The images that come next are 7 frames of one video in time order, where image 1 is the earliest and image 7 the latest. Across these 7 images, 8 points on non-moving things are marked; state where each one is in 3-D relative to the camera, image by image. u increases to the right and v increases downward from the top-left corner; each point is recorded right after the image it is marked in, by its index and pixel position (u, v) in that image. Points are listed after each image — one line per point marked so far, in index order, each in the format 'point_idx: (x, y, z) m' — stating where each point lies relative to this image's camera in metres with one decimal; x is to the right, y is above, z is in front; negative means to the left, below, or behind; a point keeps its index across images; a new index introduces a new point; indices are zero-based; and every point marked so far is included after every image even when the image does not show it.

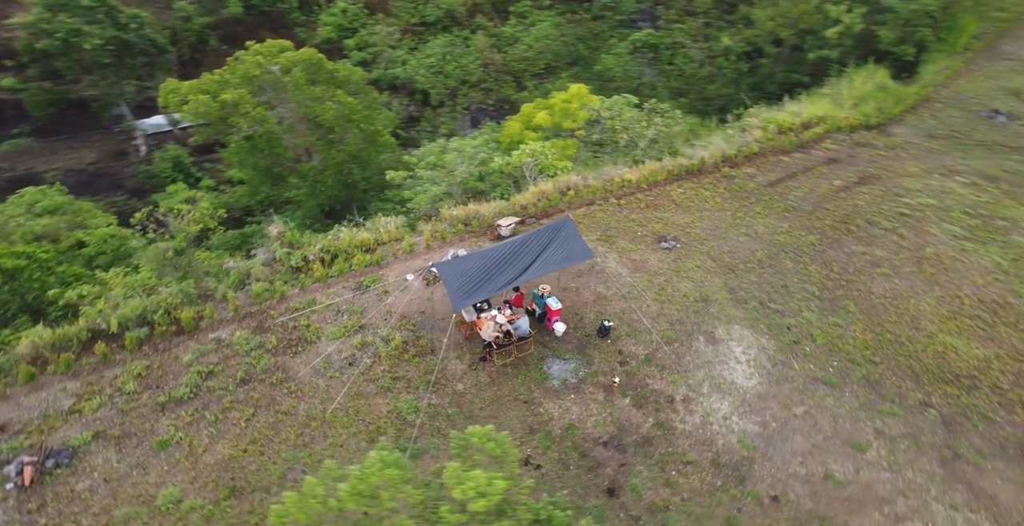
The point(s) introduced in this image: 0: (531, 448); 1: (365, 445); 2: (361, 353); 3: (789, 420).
0: (+0.3, -3.1, +8.1) m
1: (-2.2, -2.8, +7.6) m
2: (-2.8, -1.6, +8.8) m
3: (+6.2, -3.3, +10.3) m
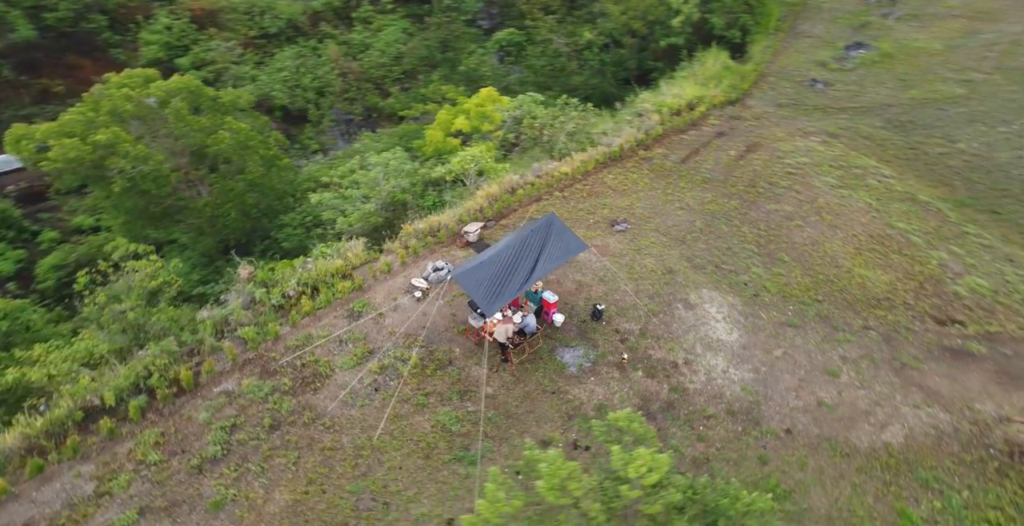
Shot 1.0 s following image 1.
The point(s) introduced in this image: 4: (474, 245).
0: (+1.1, -2.9, +8.2) m
1: (-1.3, -3.0, +7.4) m
2: (-2.3, -2.0, +8.4) m
3: (+6.4, -2.3, +11.5) m
4: (-1.4, +0.5, +12.0) m
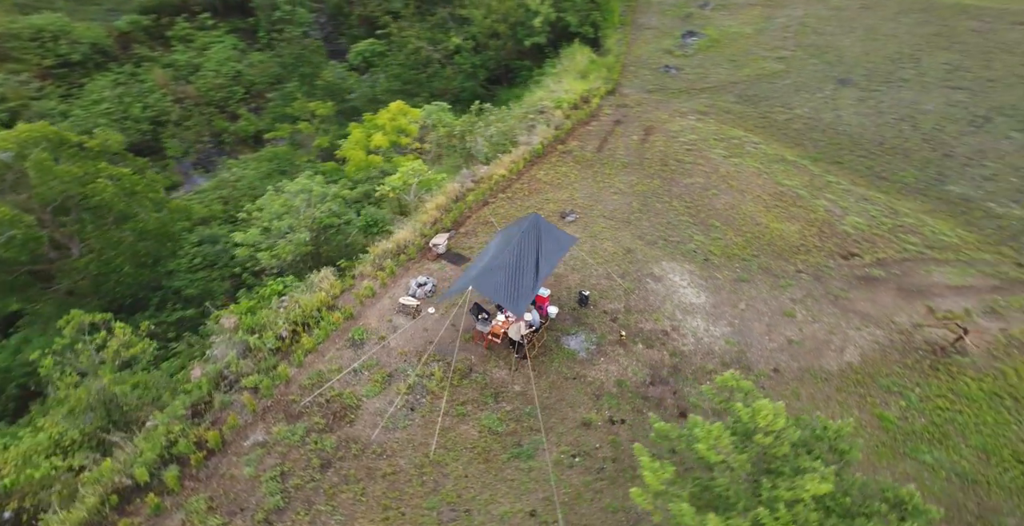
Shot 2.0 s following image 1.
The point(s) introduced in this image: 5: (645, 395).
0: (+1.8, -2.7, +8.7) m
1: (-0.4, -3.1, +7.4) m
2: (-1.7, -2.3, +8.2) m
3: (+6.2, -1.3, +12.9) m
4: (-1.9, +0.2, +11.9) m
5: (+2.6, -2.5, +9.4) m
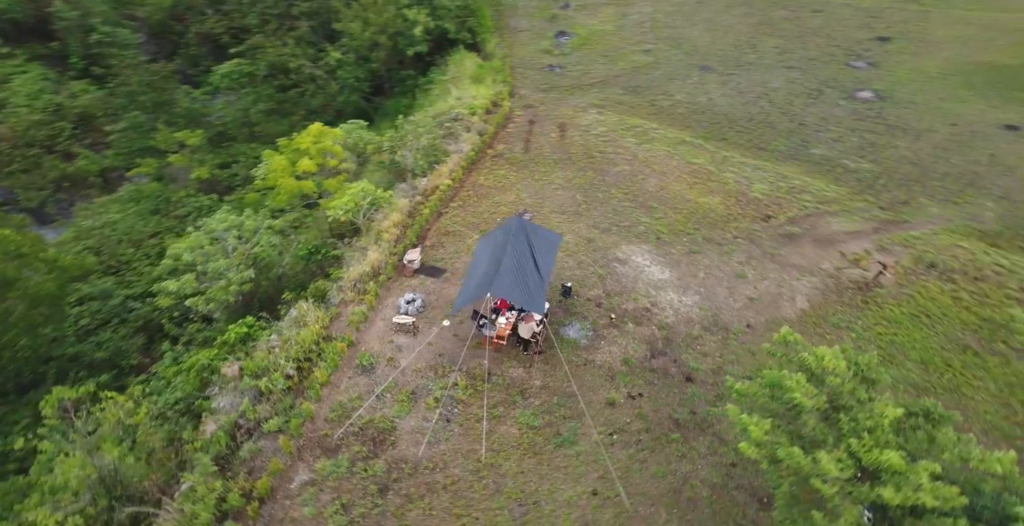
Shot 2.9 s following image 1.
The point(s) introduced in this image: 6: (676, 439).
0: (+2.2, -2.4, +9.2) m
1: (+0.4, -3.1, +7.6) m
2: (-1.1, -2.5, +8.2) m
3: (+5.6, -0.5, +14.1) m
4: (-2.3, -0.2, +11.8) m
5: (+2.9, -2.1, +10.1) m
6: (+2.8, -3.0, +8.4) m
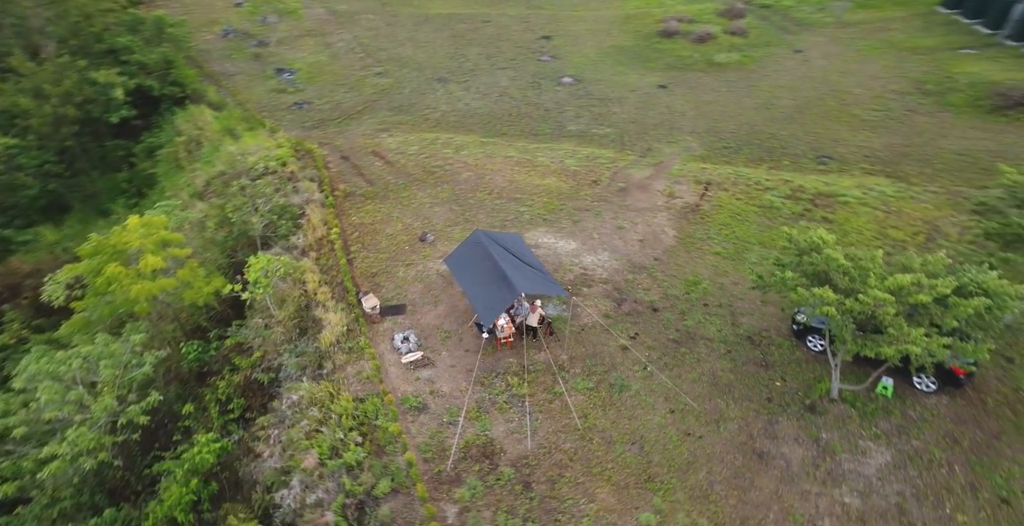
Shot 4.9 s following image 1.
0: (+2.6, -1.5, +10.9) m
1: (+1.8, -2.7, +8.8) m
2: (+0.1, -2.6, +8.7) m
3: (+3.2, +0.9, +16.7) m
4: (-3.0, -1.2, +11.5) m
5: (+2.8, -1.2, +12.0) m
6: (+3.7, -1.9, +10.4) m
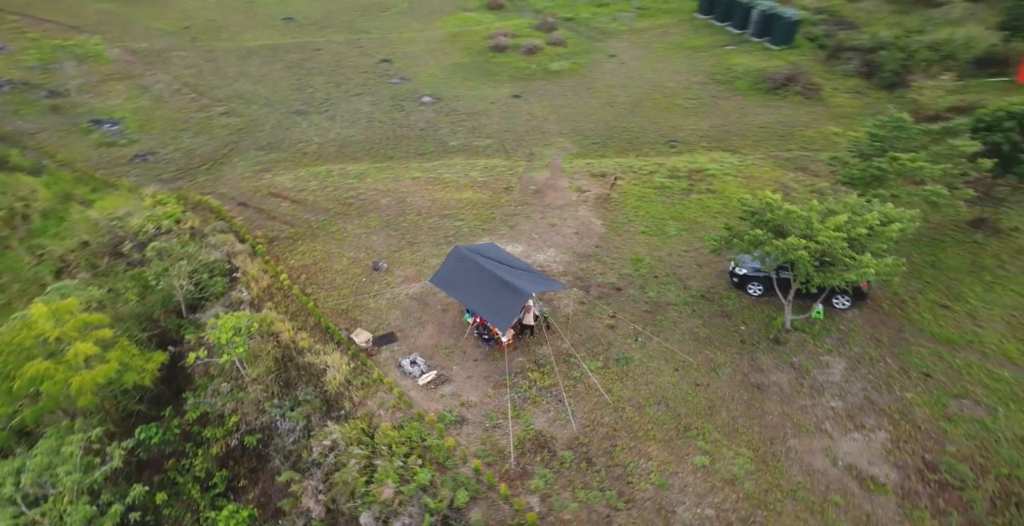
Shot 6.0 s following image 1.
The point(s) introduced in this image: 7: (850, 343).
0: (+2.4, -1.2, +12.0) m
1: (+2.3, -2.4, +9.7) m
2: (+0.7, -2.6, +9.3) m
3: (+1.3, +1.0, +17.8) m
4: (-3.2, -1.9, +11.4) m
5: (+2.4, -0.8, +13.1) m
6: (+3.6, -1.3, +11.7) m
7: (+7.6, -1.8, +10.8) m
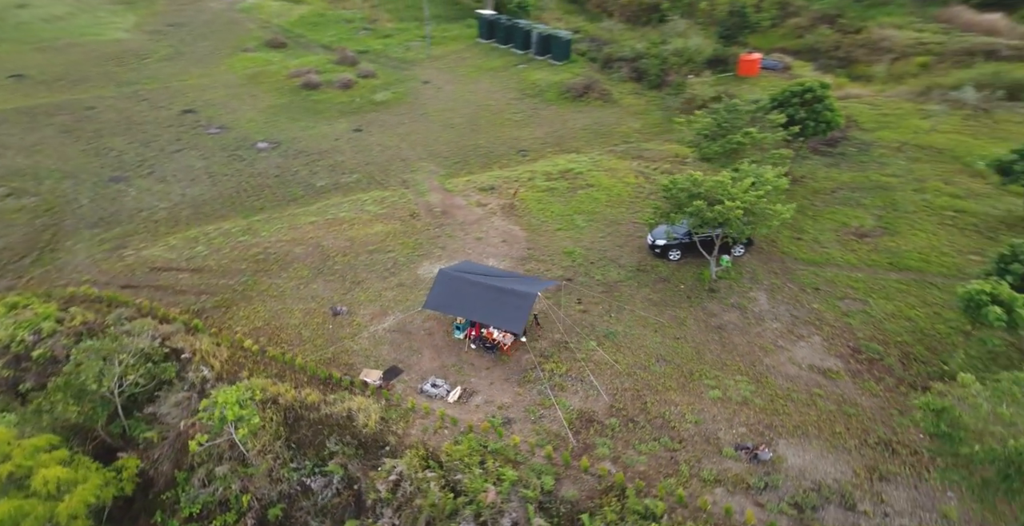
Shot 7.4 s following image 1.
0: (+1.9, -1.0, +13.8) m
1: (+2.6, -2.0, +11.5) m
2: (+1.2, -2.6, +10.8) m
3: (-0.9, +0.6, +19.1) m
4: (-3.1, -2.8, +11.9) m
5: (+1.5, -0.7, +14.8) m
6: (+3.2, -0.8, +13.8) m
7: (+7.2, -0.4, +13.8) m
